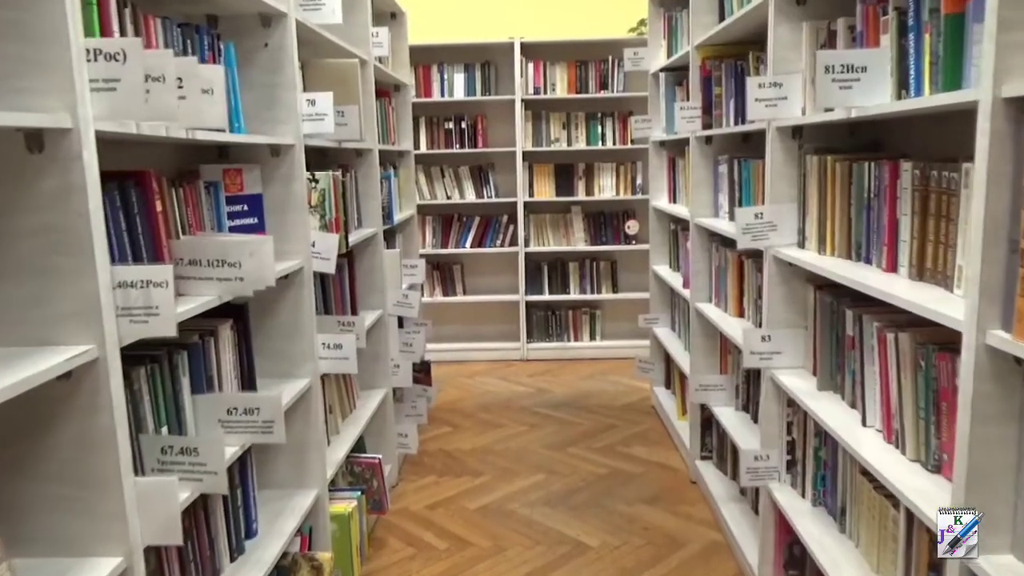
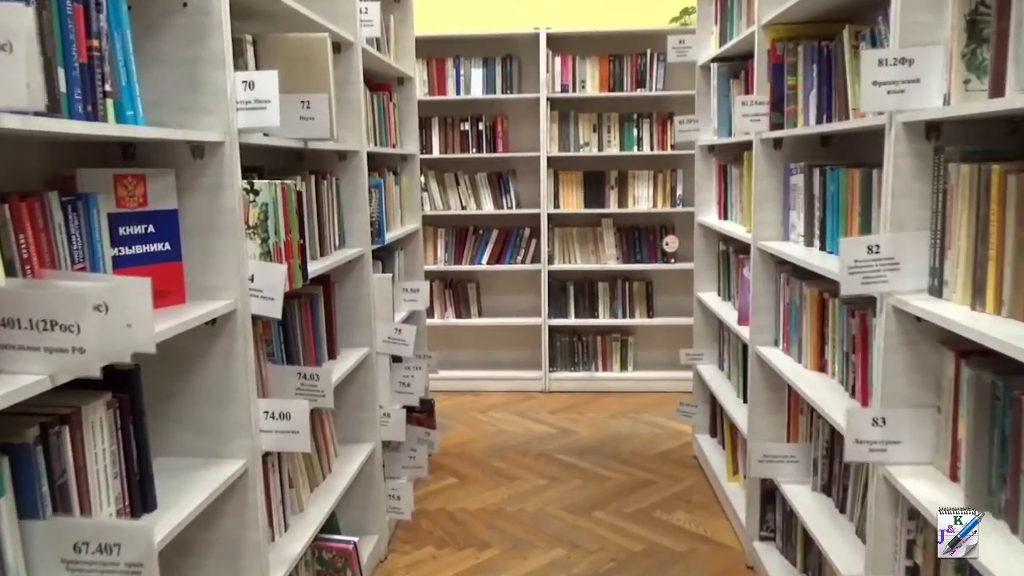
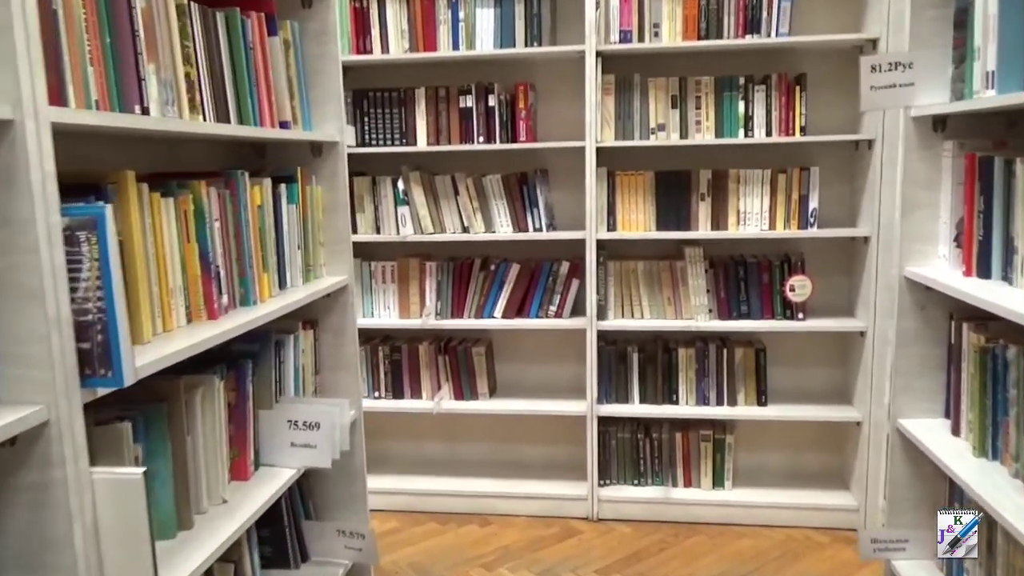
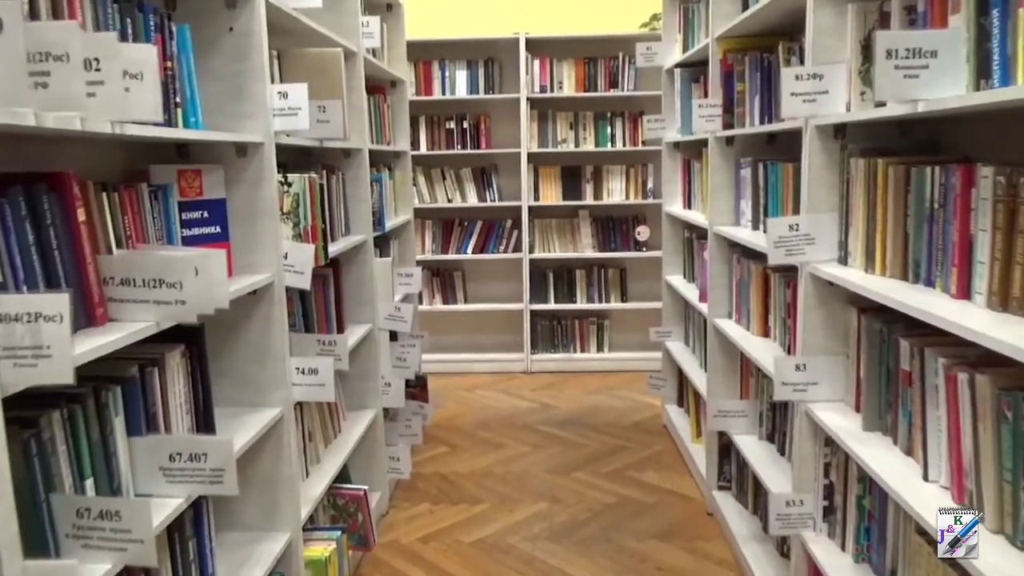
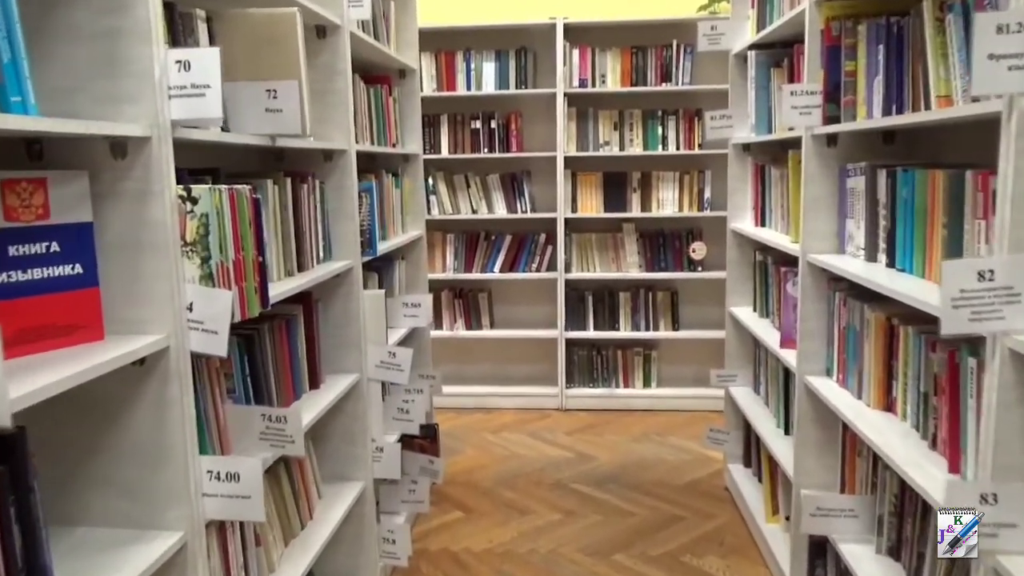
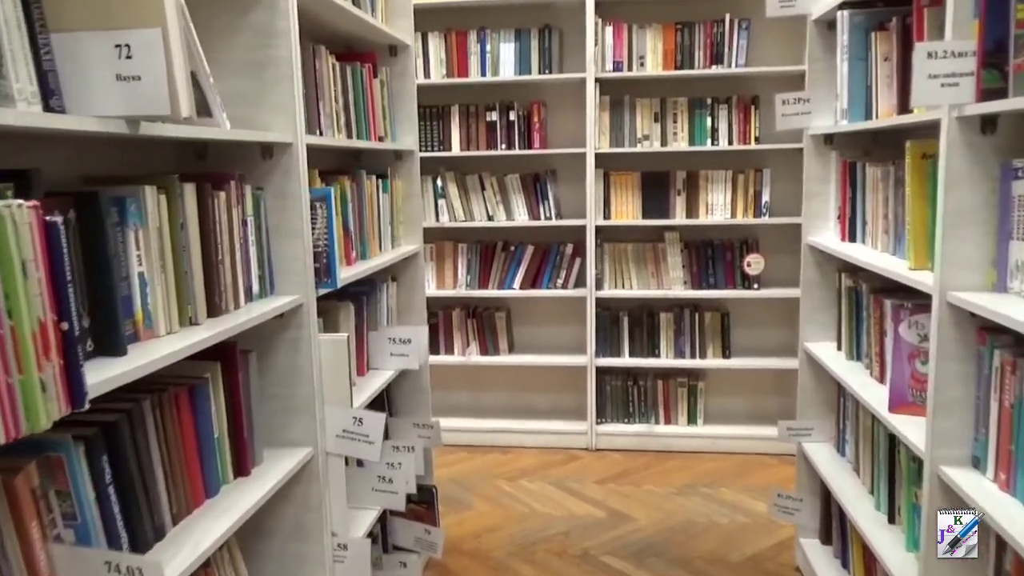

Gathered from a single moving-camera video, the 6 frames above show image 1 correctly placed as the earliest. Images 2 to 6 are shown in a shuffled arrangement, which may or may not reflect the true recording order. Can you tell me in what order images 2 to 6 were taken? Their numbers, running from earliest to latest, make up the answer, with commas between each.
4, 2, 5, 6, 3
